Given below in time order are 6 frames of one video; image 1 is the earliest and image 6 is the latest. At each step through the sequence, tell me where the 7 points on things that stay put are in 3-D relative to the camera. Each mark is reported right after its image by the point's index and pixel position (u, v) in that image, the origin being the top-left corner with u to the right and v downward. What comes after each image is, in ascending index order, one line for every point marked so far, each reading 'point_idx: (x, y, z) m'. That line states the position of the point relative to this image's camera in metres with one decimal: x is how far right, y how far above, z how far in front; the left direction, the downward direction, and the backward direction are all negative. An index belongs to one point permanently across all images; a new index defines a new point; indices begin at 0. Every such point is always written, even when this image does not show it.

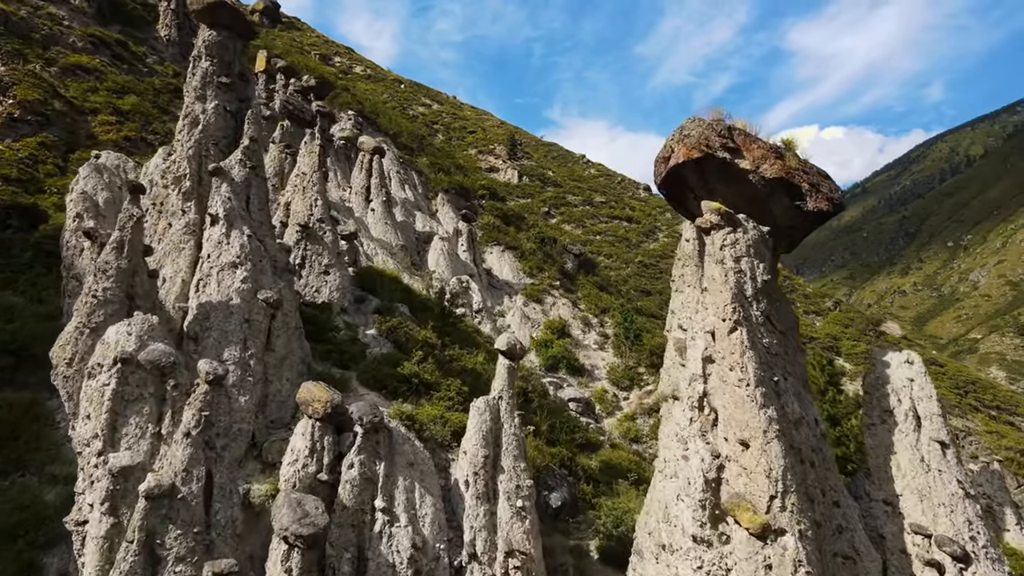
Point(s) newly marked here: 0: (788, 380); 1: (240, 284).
0: (+4.1, -1.4, +10.9) m
1: (-5.2, +0.1, +14.2) m
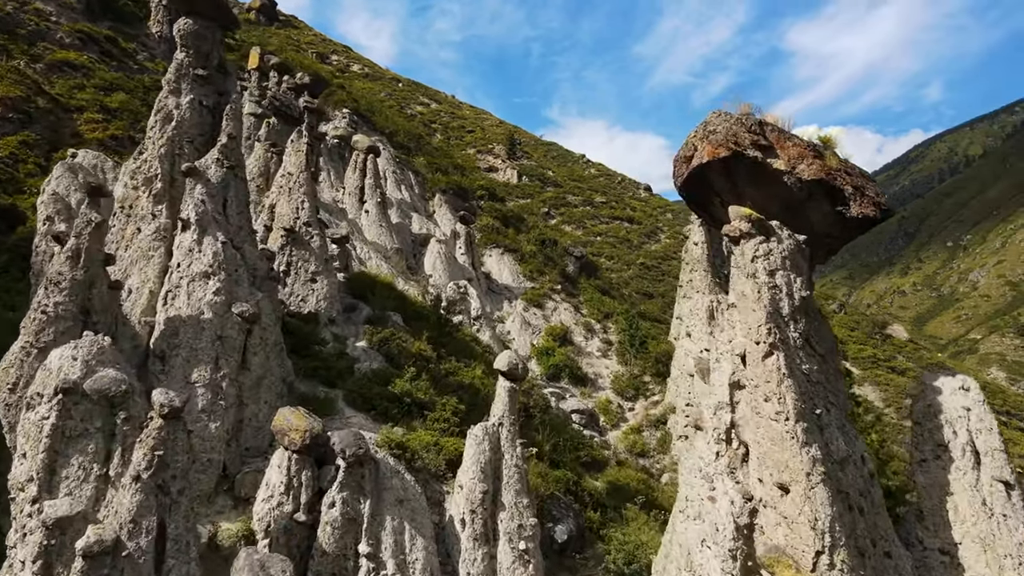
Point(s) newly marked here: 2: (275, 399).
0: (+4.1, -1.6, +9.6) m
1: (-5.1, -0.1, +12.9) m
2: (-4.2, -2.0, +13.2) m
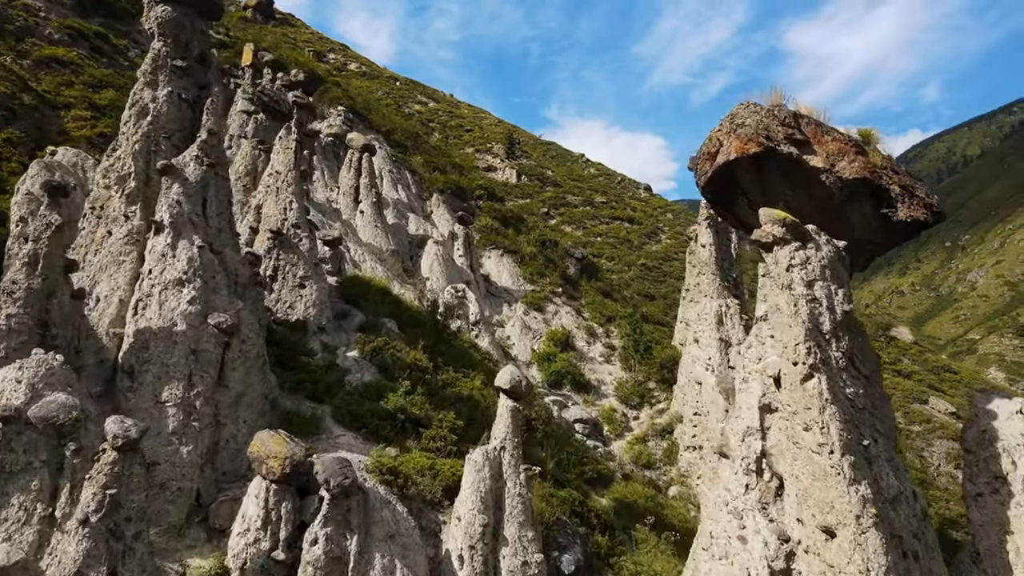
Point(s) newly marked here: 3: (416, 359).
0: (+4.2, -1.8, +8.5) m
1: (-5.1, -0.3, +11.7) m
2: (-4.1, -2.1, +12.1) m
3: (-2.3, -1.7, +17.6) m
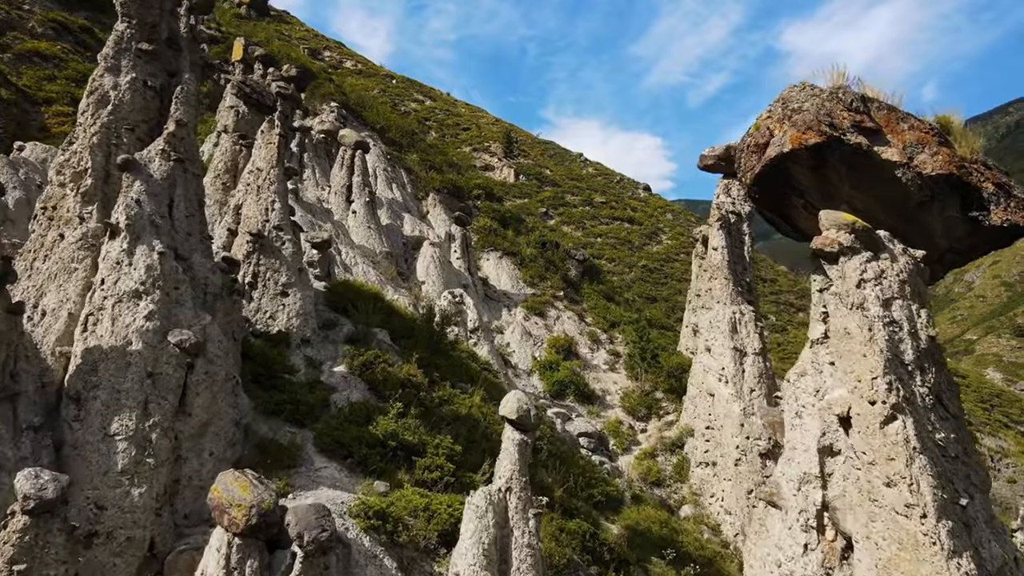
0: (+4.3, -2.0, +7.0) m
1: (-5.0, -0.5, +10.2) m
2: (-4.1, -2.3, +10.6) m
3: (-2.2, -1.9, +16.0) m
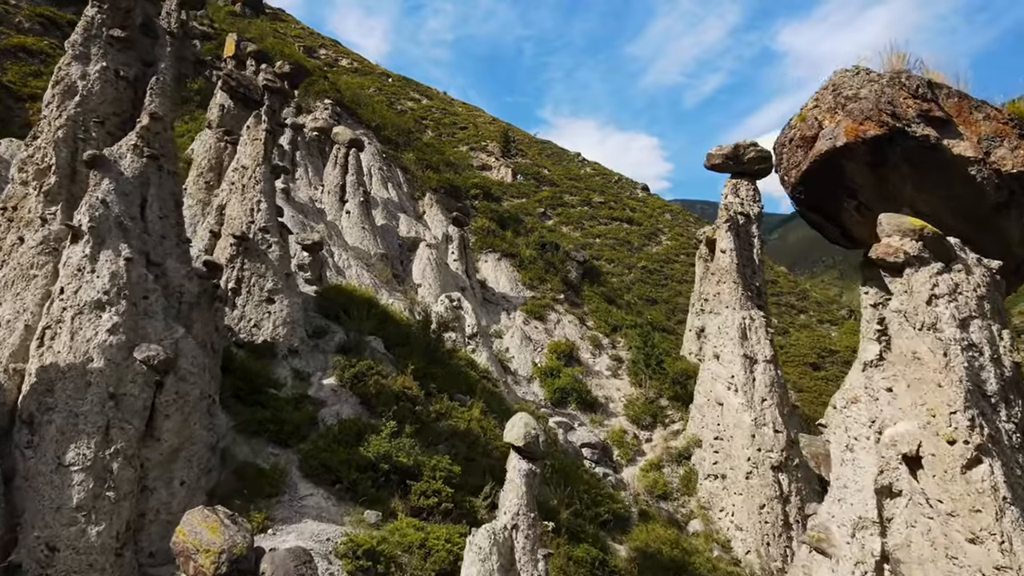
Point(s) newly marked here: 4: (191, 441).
0: (+4.4, -2.1, +5.9) m
1: (-4.9, -0.6, +9.1) m
2: (-4.0, -2.4, +9.5) m
3: (-2.1, -2.0, +15.0) m
4: (-4.1, -2.0, +9.5) m
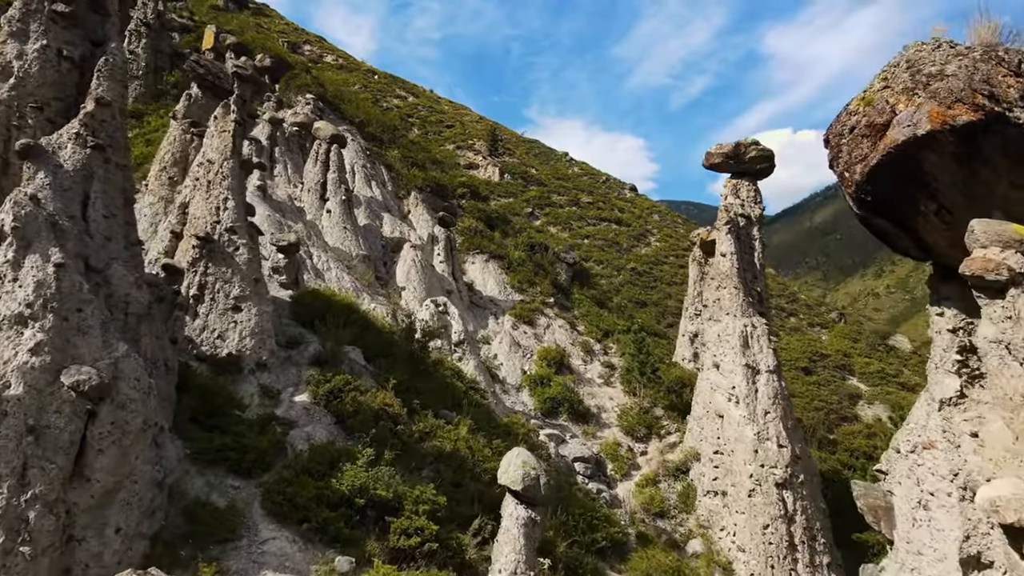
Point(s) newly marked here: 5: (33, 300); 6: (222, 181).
0: (+4.4, -2.3, +4.7) m
1: (-5.0, -0.7, +7.7) m
2: (-4.0, -2.5, +8.1) m
3: (-2.3, -2.1, +13.6) m
4: (-4.2, -2.1, +8.1) m
5: (-5.2, -0.1, +8.1) m
6: (-5.6, +2.1, +14.5) m
